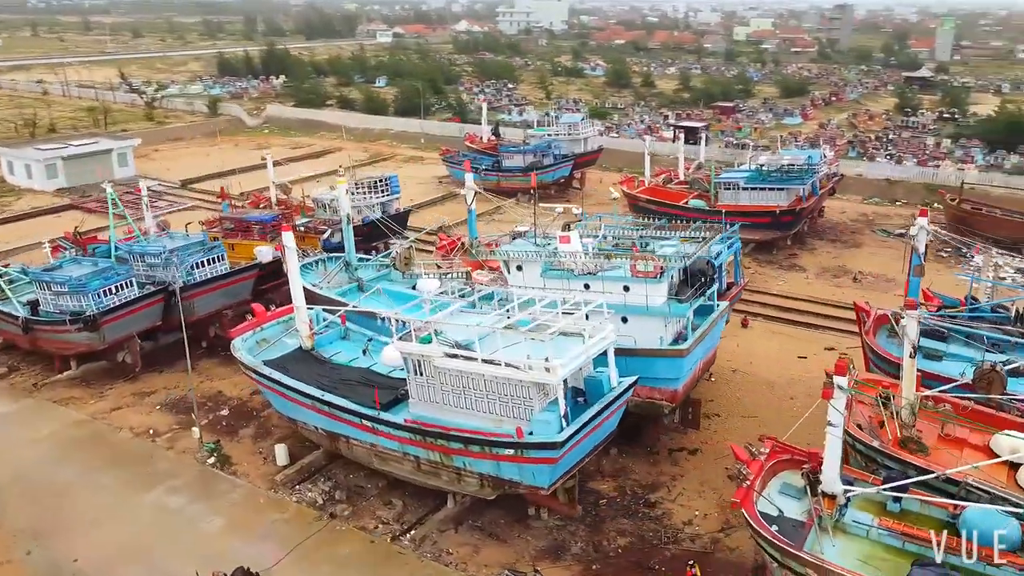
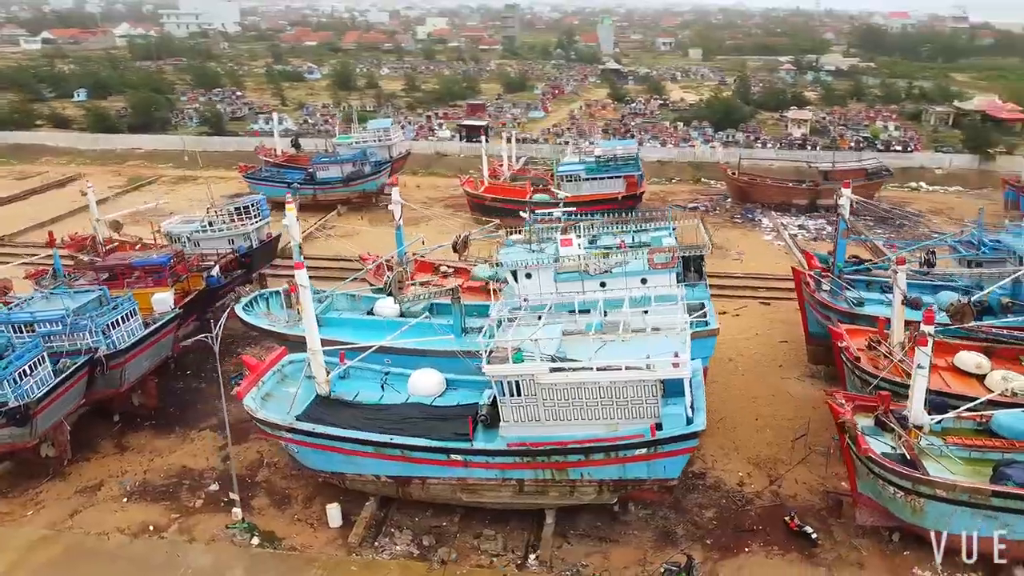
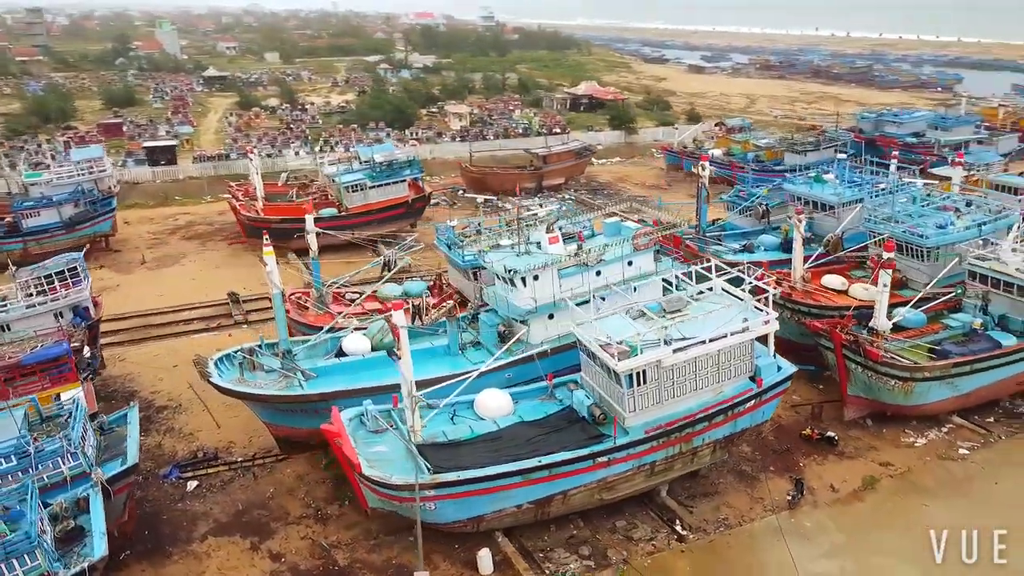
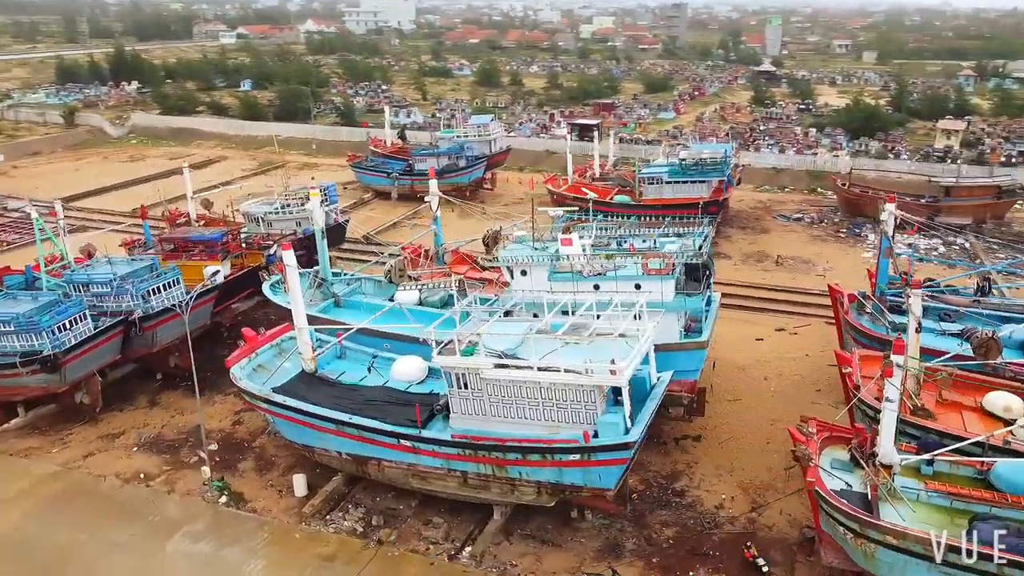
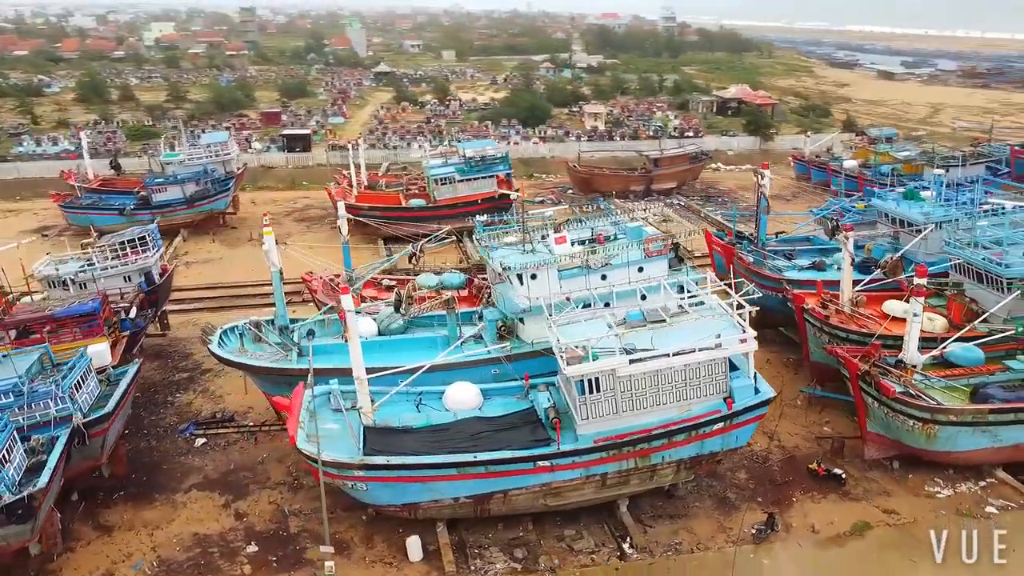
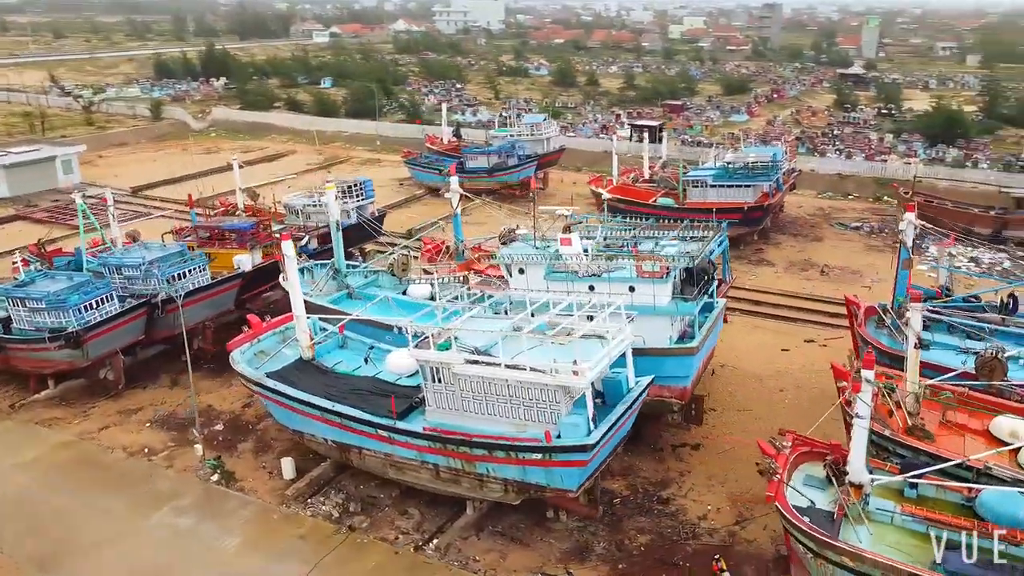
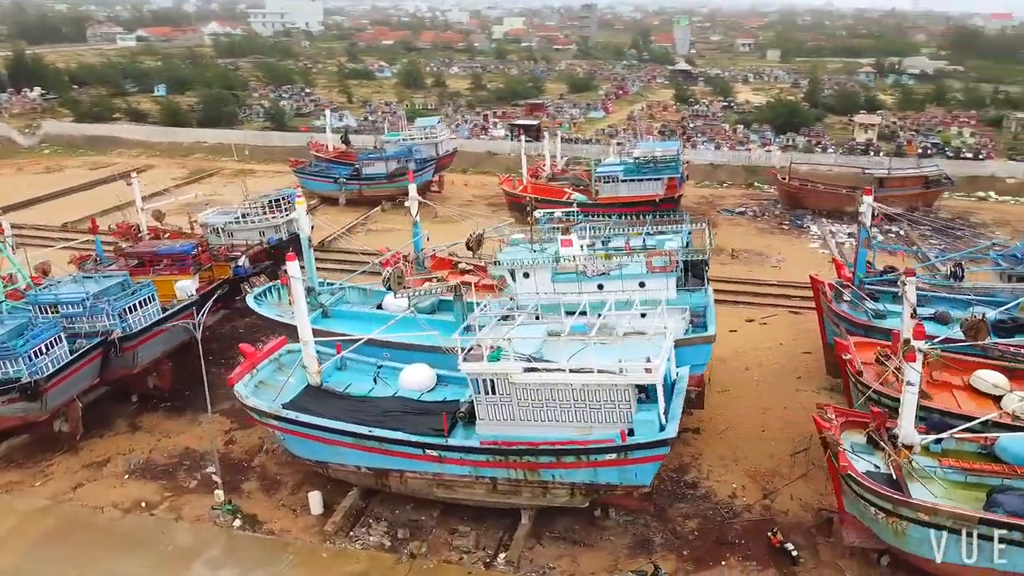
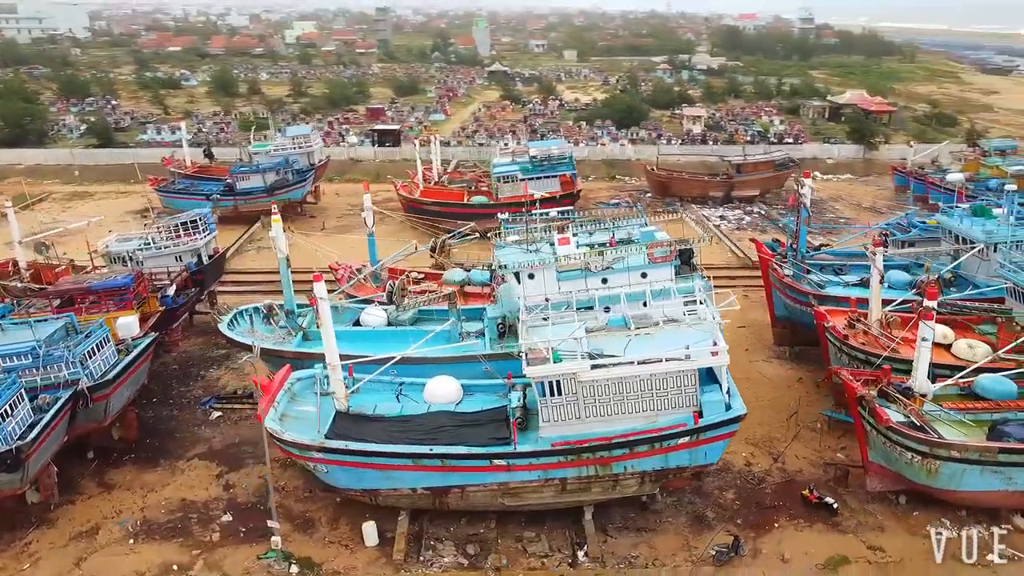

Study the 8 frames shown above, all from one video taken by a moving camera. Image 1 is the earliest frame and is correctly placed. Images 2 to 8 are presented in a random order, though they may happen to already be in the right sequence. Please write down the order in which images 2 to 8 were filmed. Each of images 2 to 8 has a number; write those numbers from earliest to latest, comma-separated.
6, 4, 7, 2, 8, 5, 3
